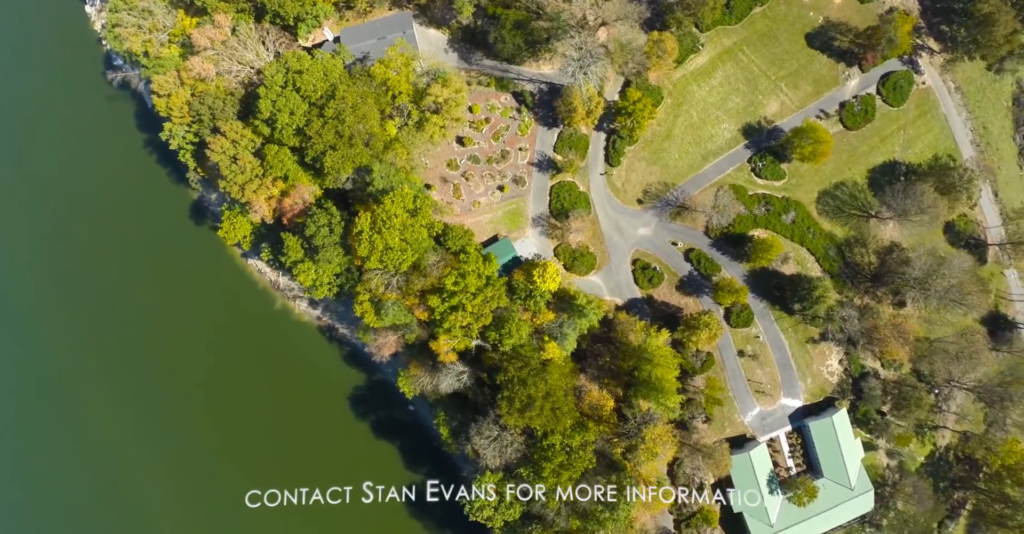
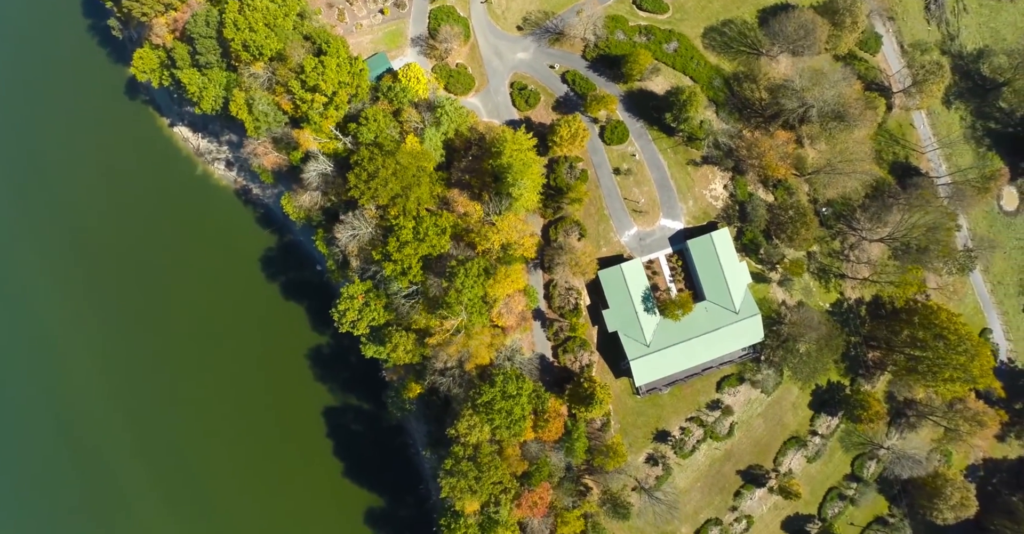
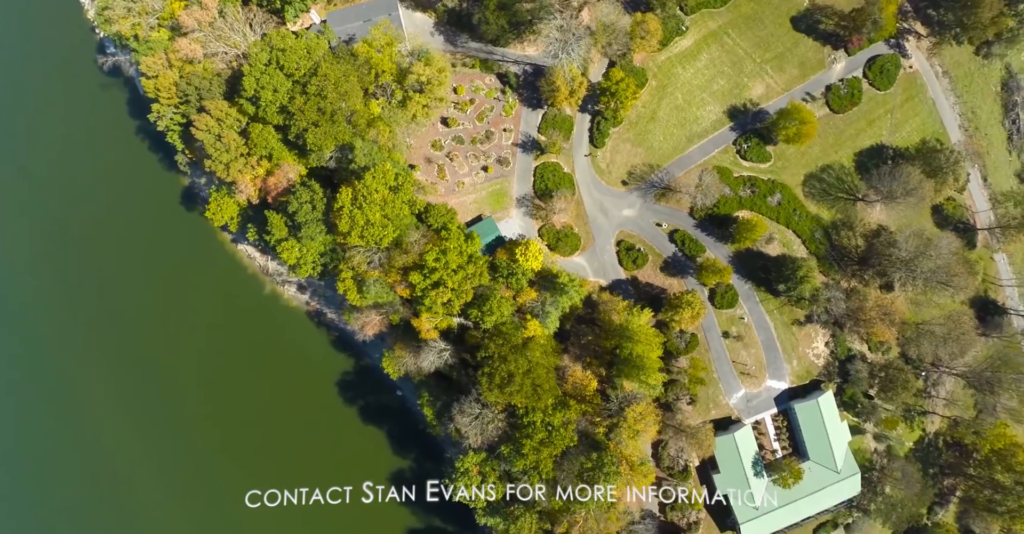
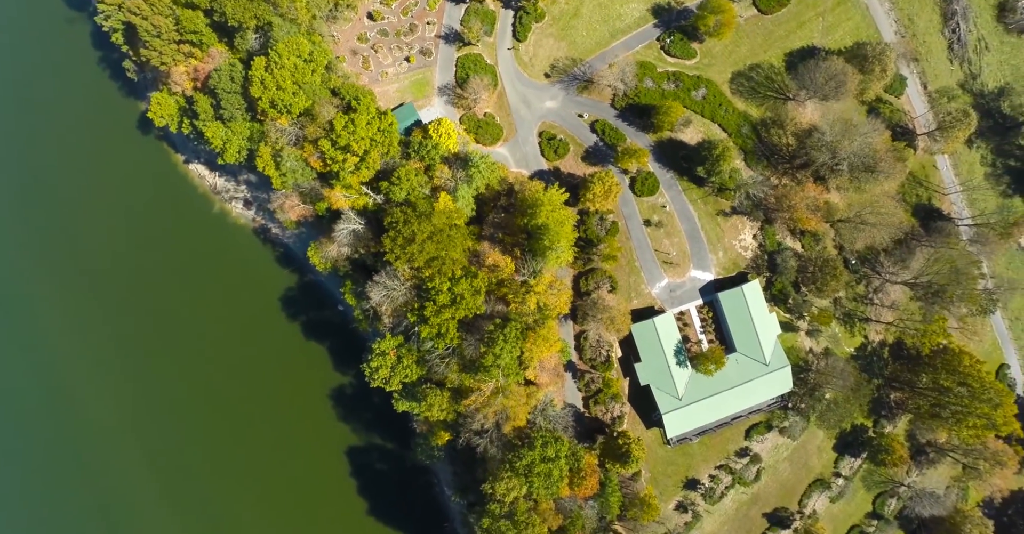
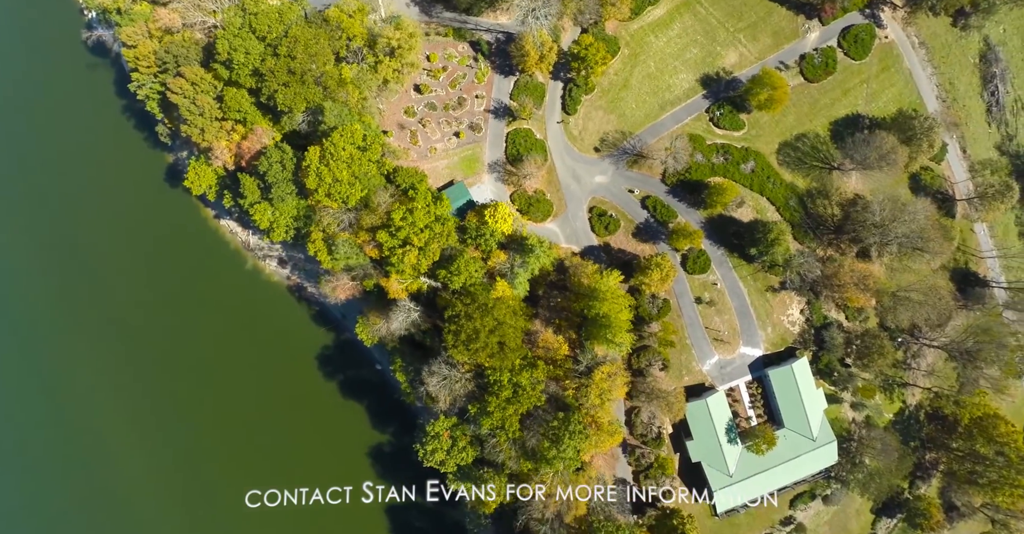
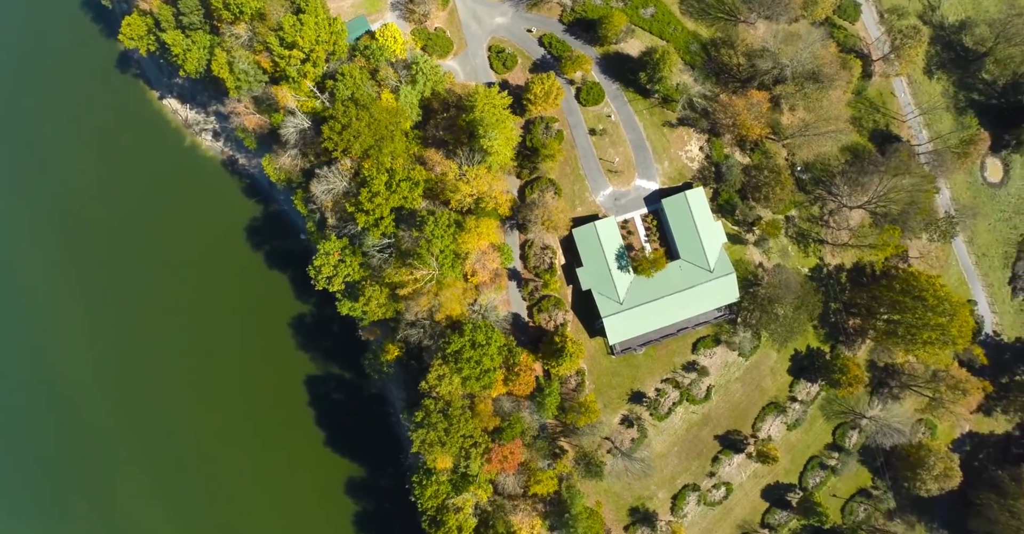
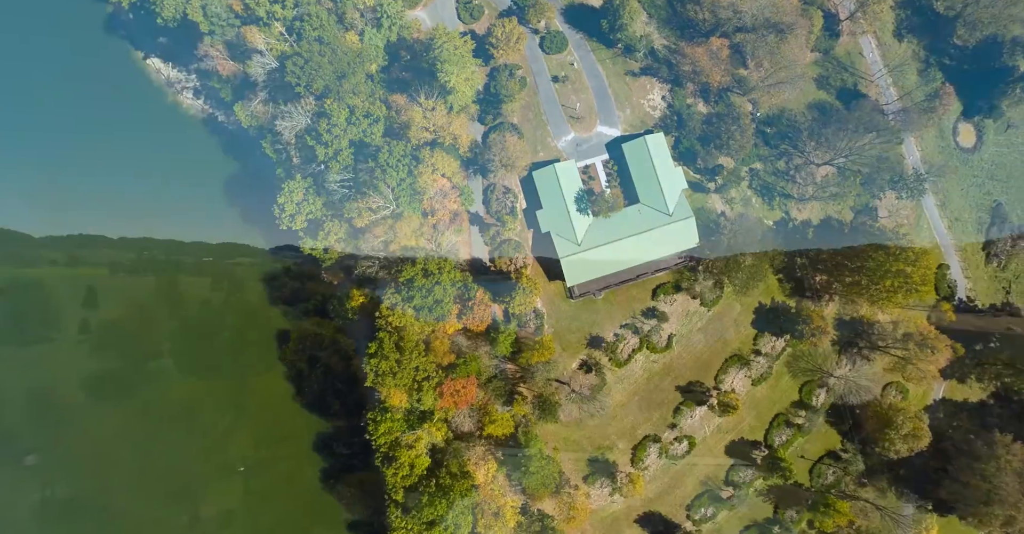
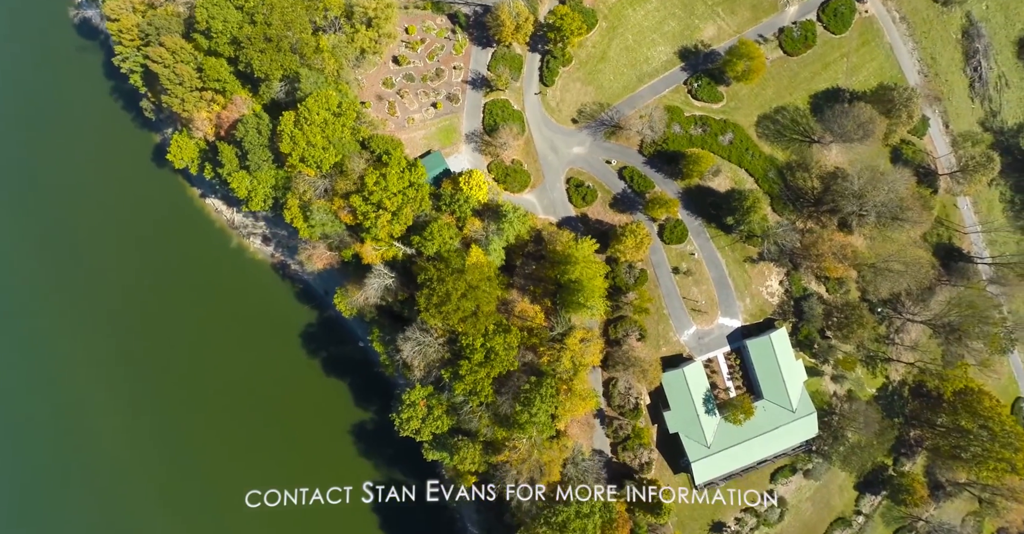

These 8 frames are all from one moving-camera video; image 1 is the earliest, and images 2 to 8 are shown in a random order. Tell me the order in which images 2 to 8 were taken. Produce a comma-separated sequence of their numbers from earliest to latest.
3, 5, 8, 4, 2, 6, 7
